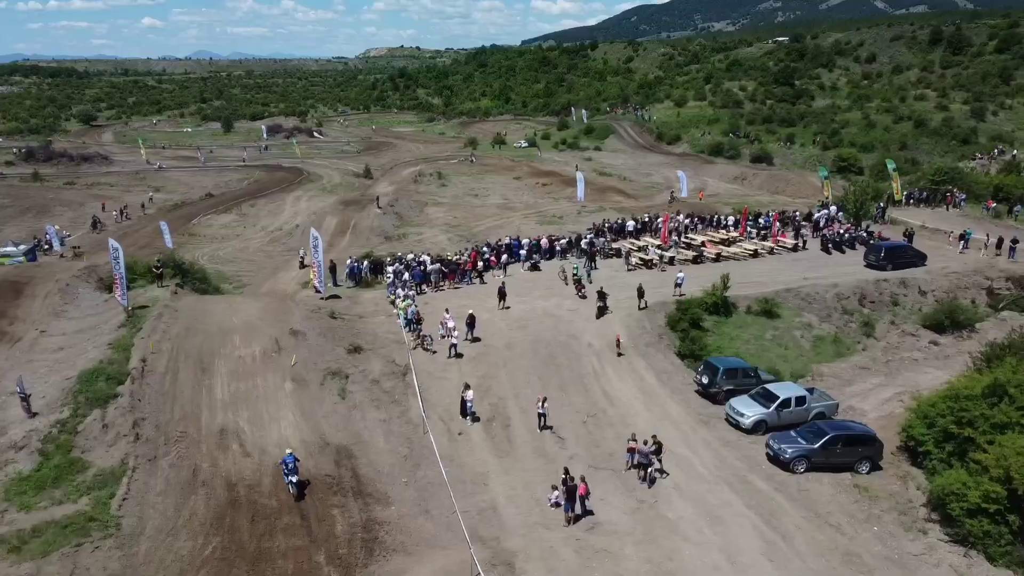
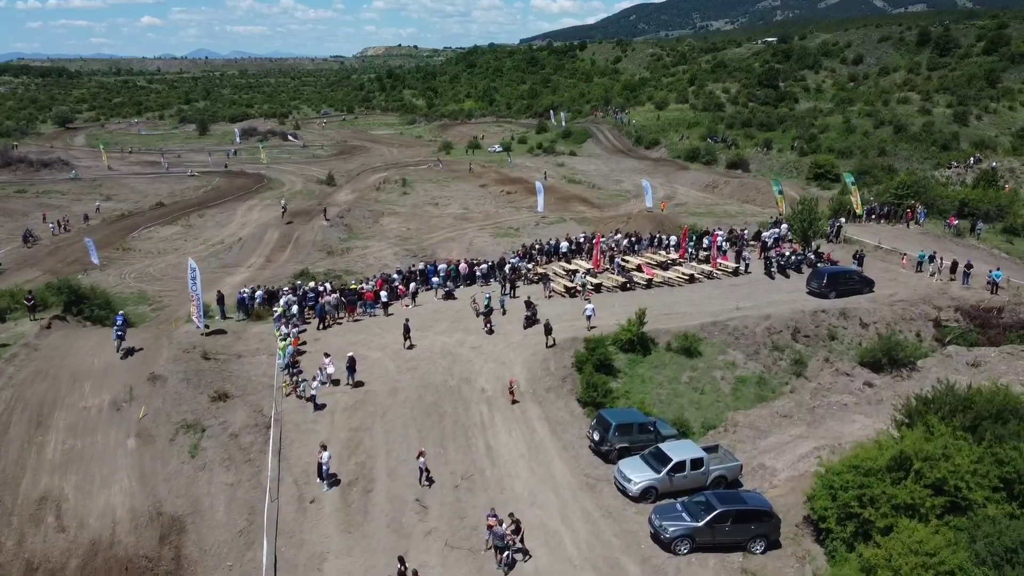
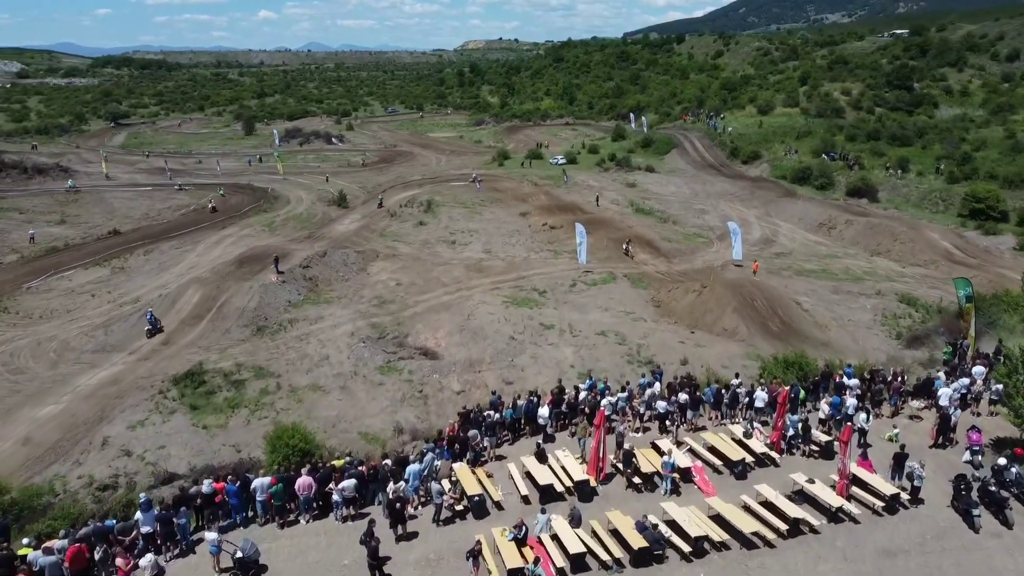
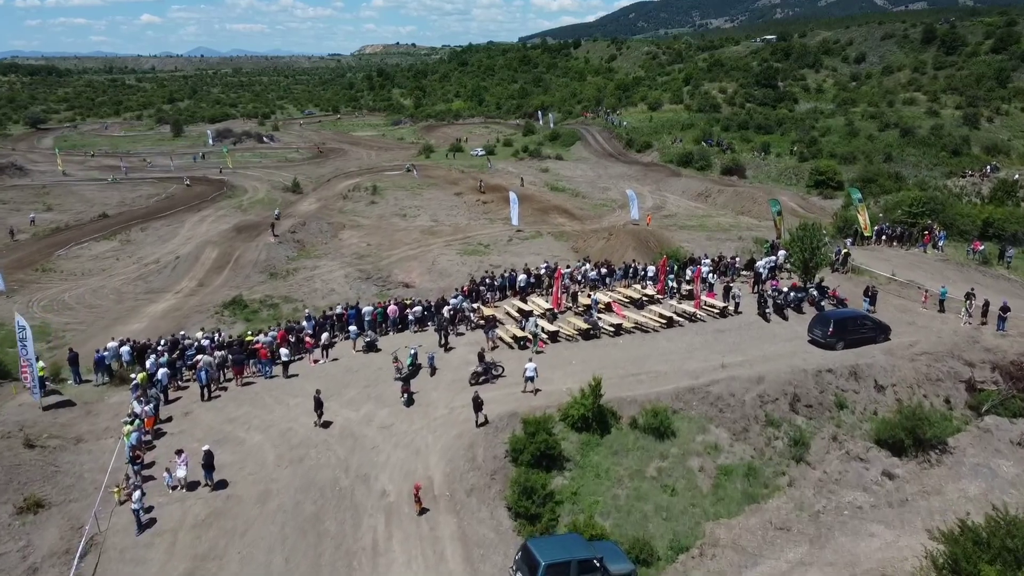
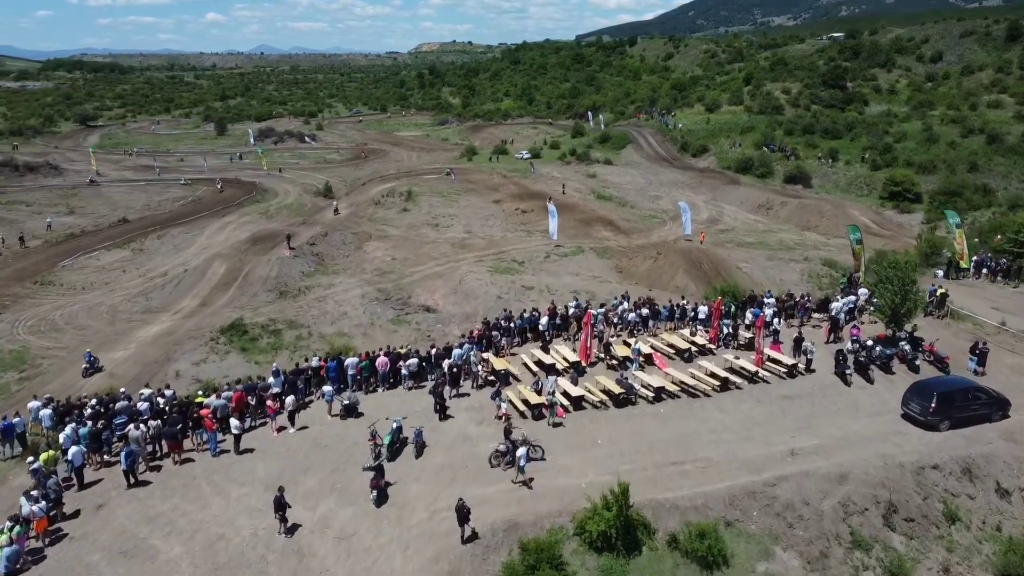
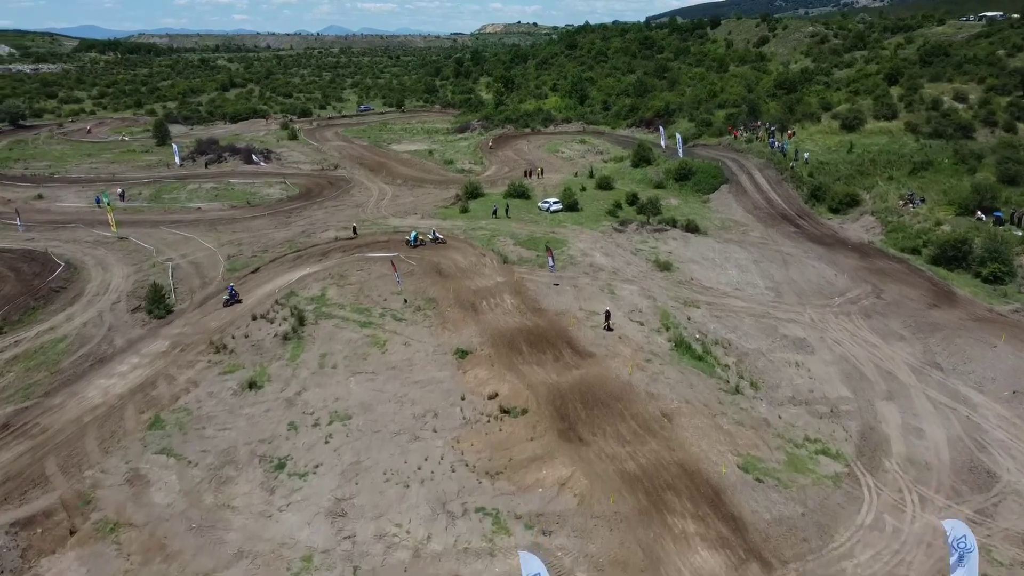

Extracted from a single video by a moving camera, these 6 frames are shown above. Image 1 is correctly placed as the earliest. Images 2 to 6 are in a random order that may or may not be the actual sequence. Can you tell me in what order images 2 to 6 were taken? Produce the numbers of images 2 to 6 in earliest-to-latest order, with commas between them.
2, 4, 5, 3, 6
